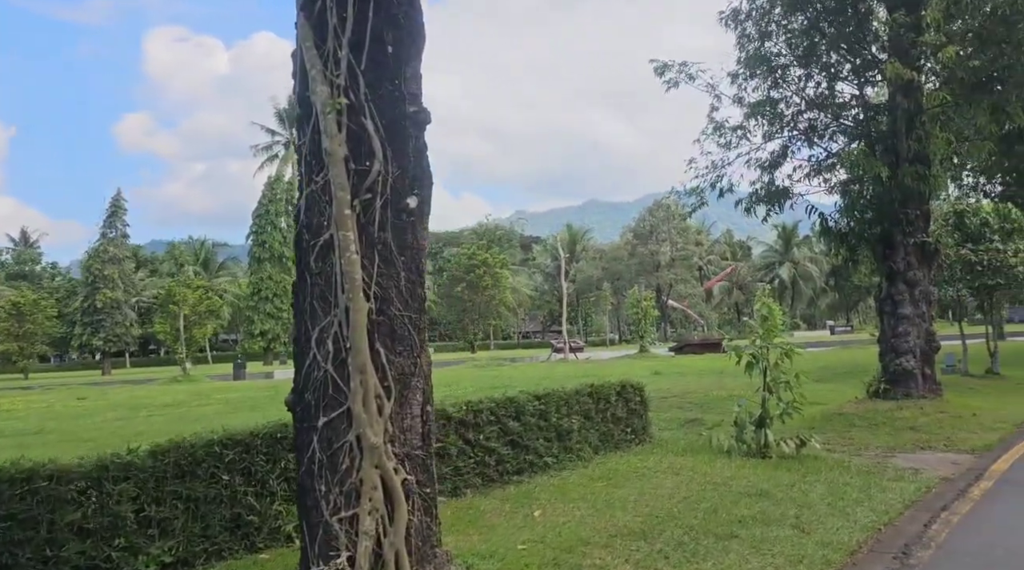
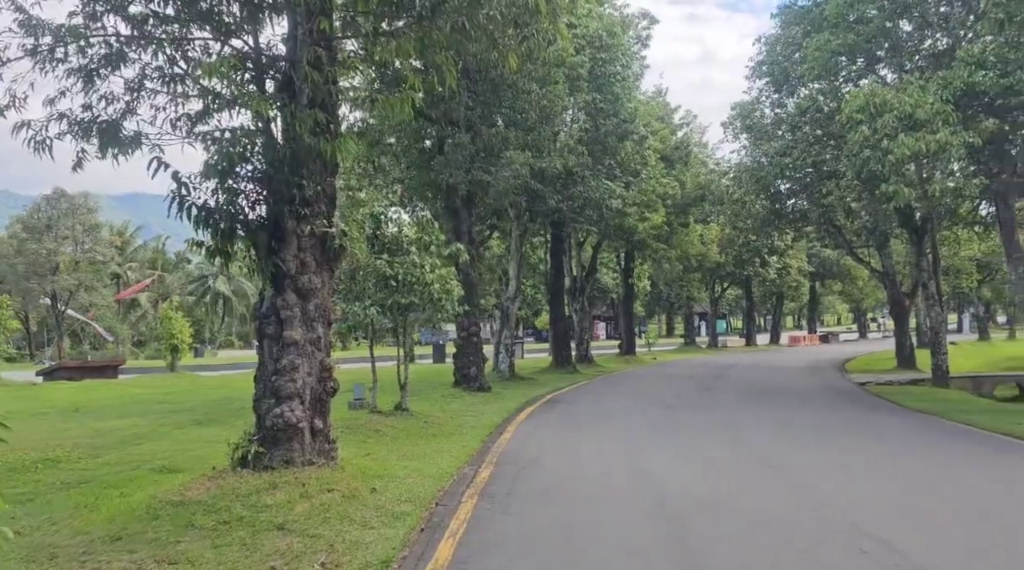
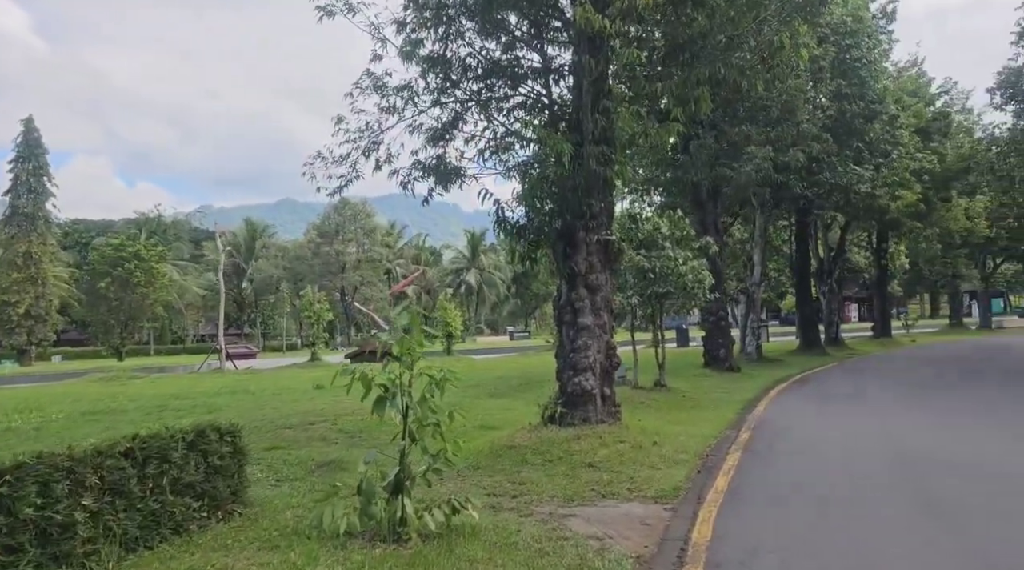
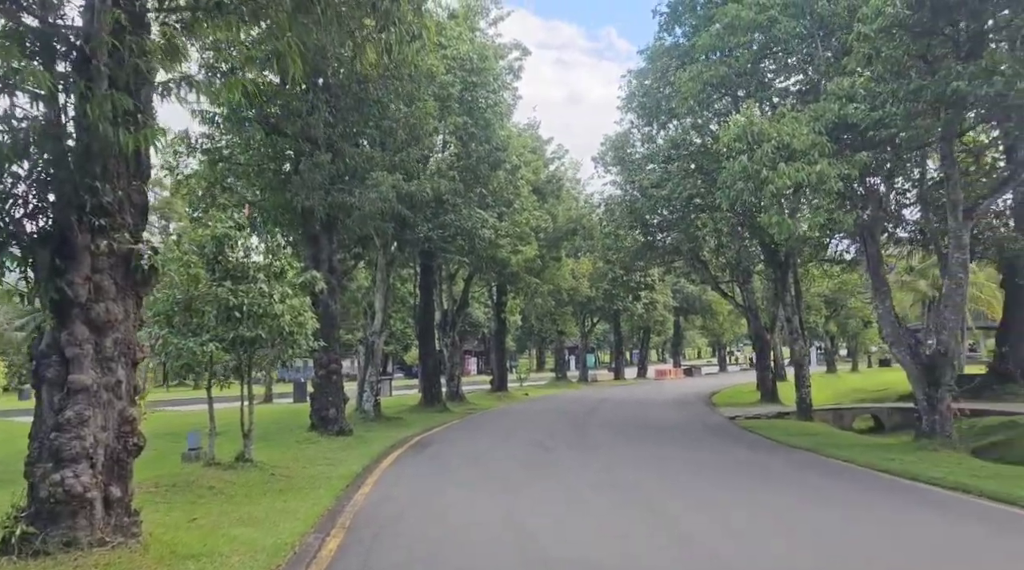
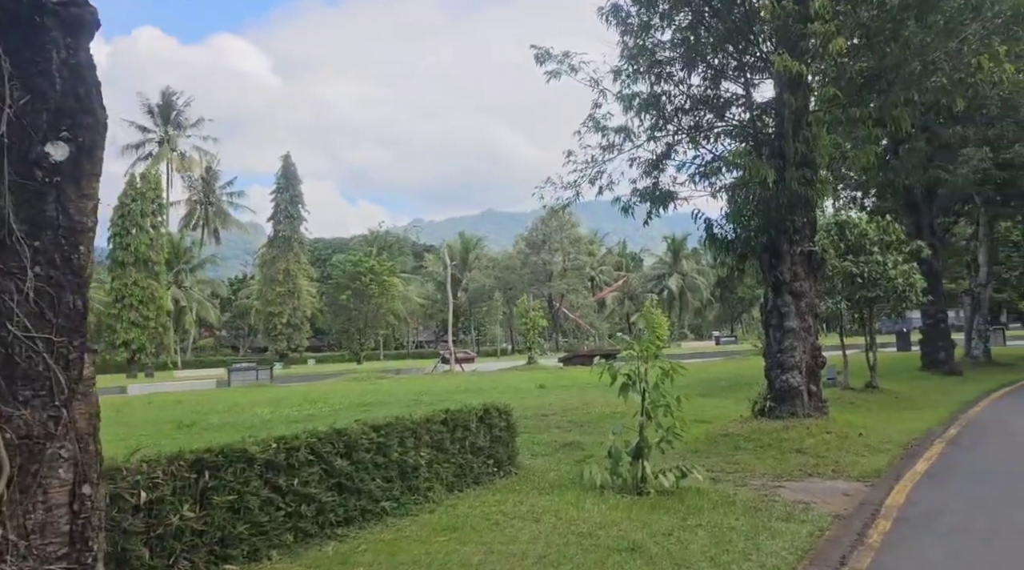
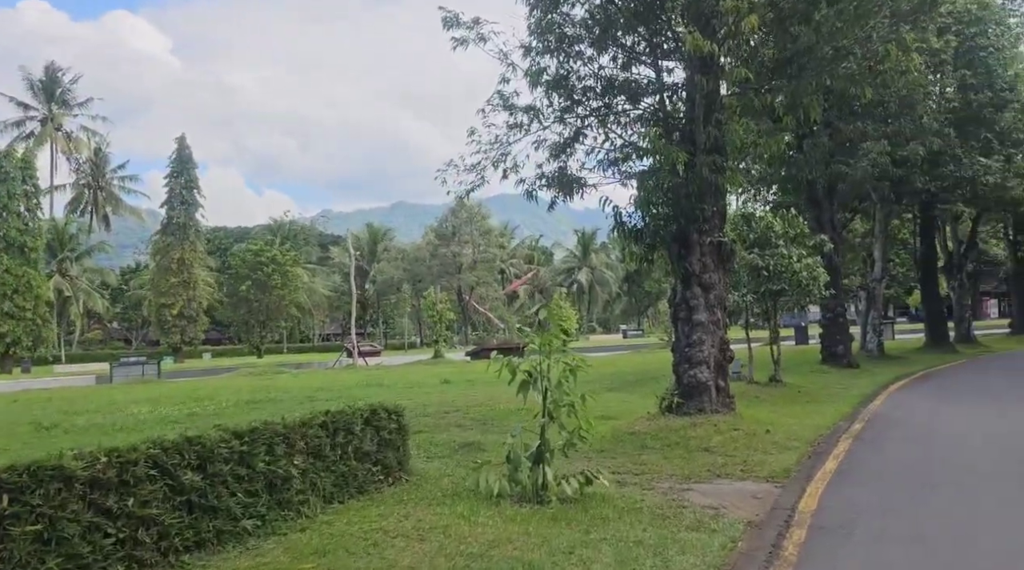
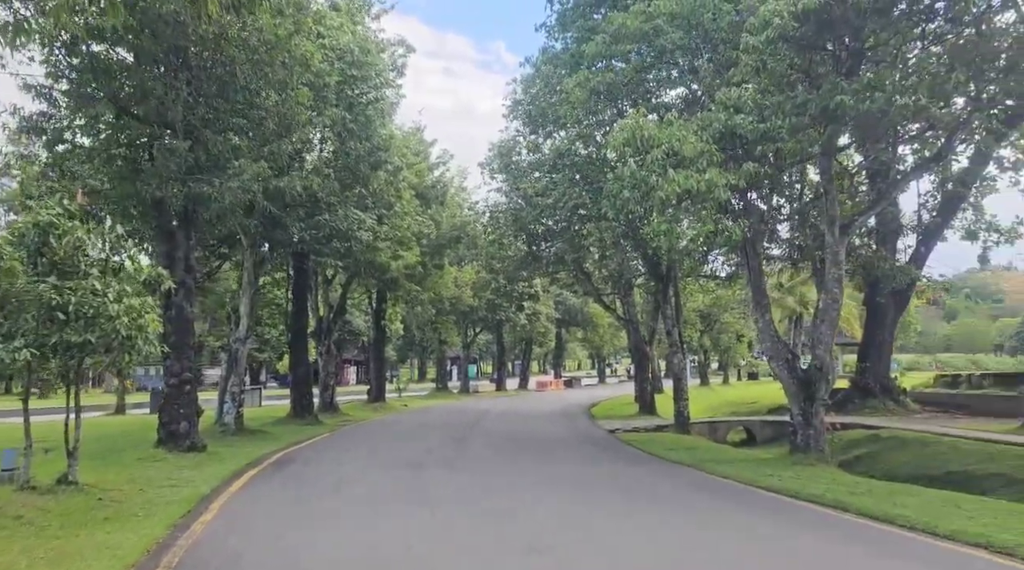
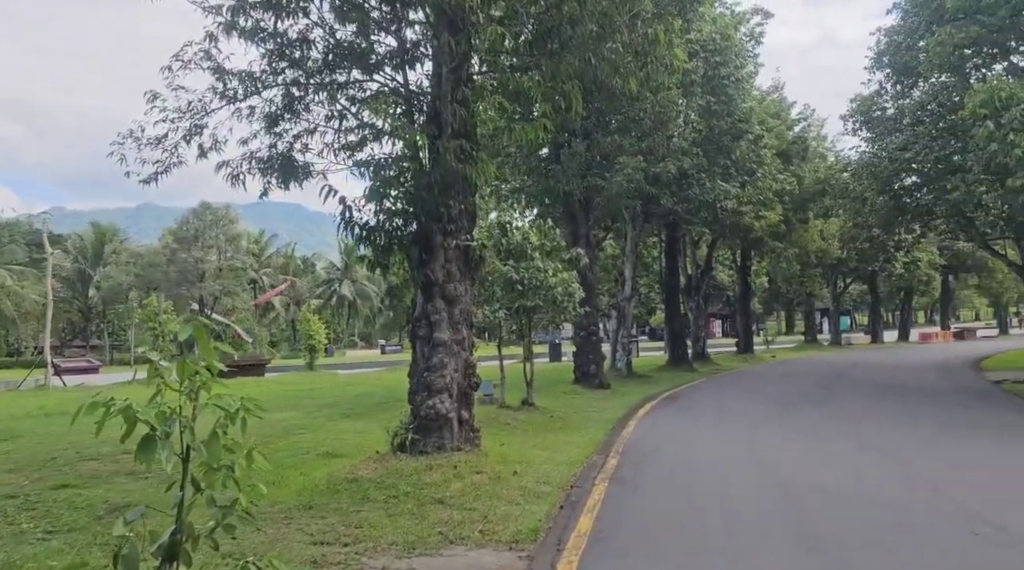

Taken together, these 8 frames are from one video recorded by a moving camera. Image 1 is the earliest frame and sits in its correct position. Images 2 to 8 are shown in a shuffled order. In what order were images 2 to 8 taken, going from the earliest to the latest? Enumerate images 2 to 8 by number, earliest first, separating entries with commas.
5, 6, 3, 8, 2, 4, 7
